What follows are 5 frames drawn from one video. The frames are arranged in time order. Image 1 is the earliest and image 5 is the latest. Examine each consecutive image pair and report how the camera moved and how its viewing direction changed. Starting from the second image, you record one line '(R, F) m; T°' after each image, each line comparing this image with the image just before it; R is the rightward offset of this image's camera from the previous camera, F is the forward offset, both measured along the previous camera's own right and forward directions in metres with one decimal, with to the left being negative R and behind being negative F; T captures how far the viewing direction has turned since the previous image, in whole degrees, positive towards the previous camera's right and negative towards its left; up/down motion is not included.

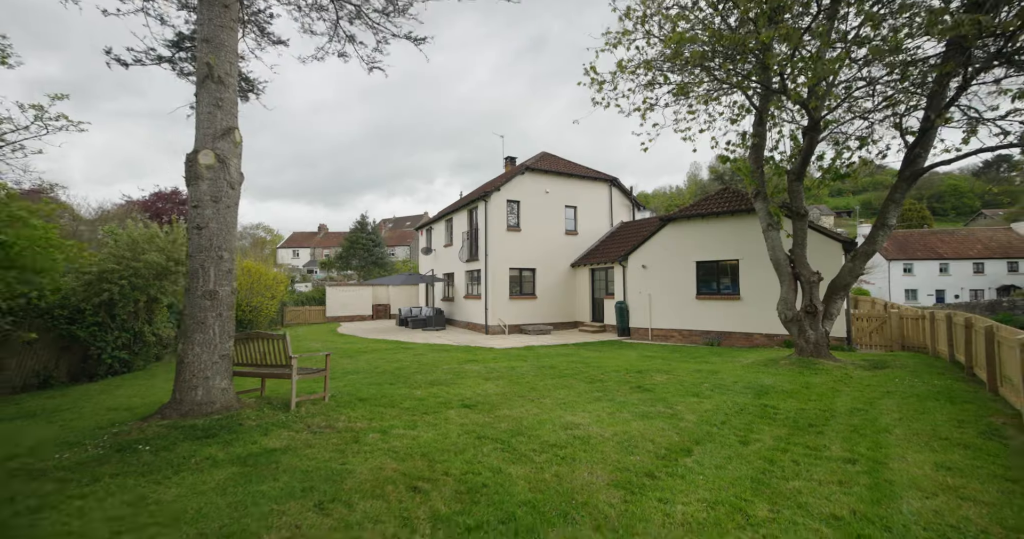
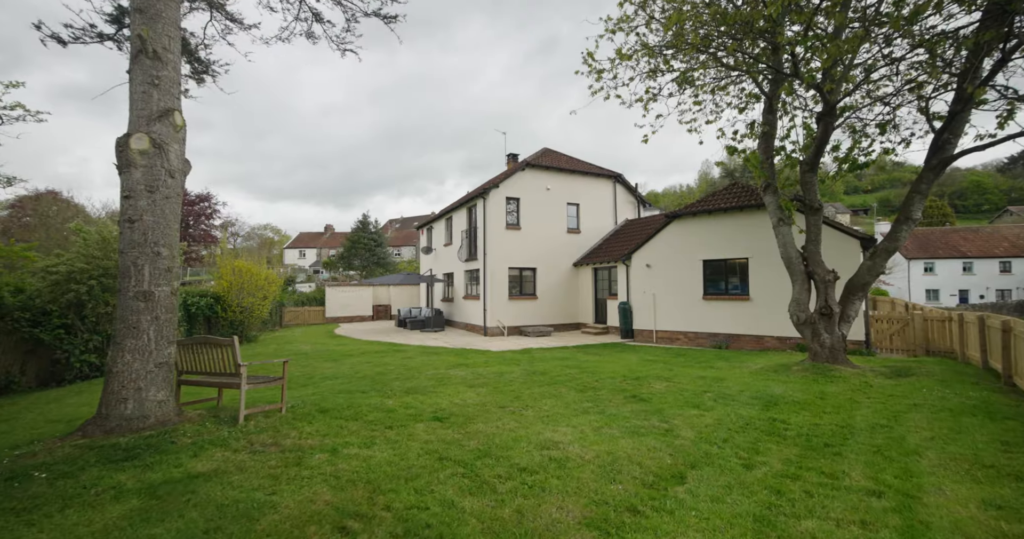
(+0.4, +0.7) m; -1°
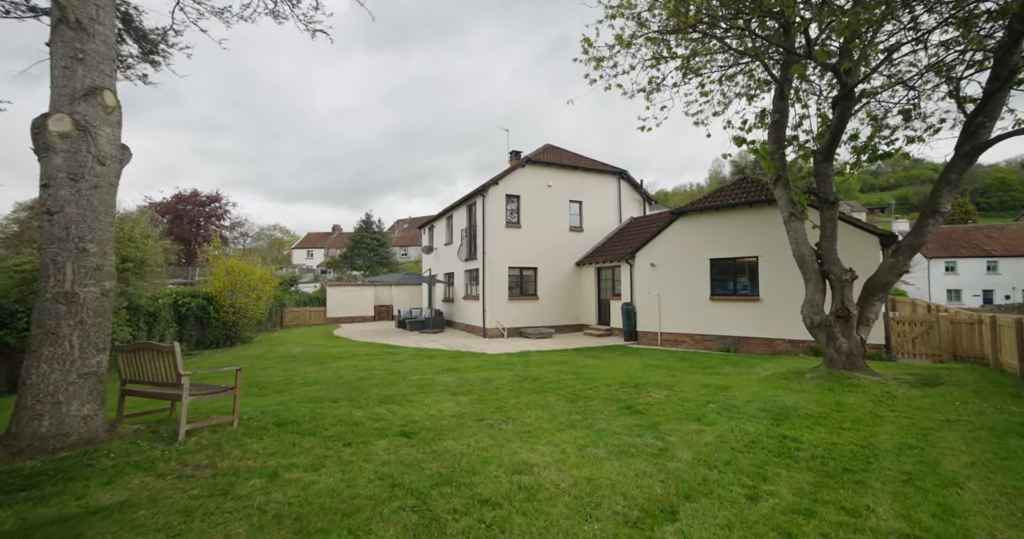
(+0.4, +0.6) m; -1°
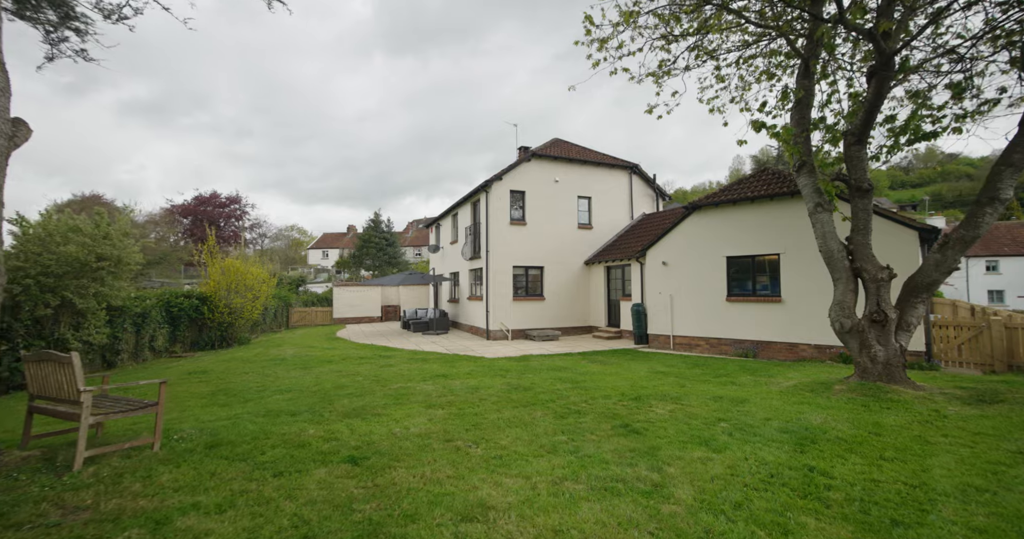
(+0.5, +0.9) m; -2°
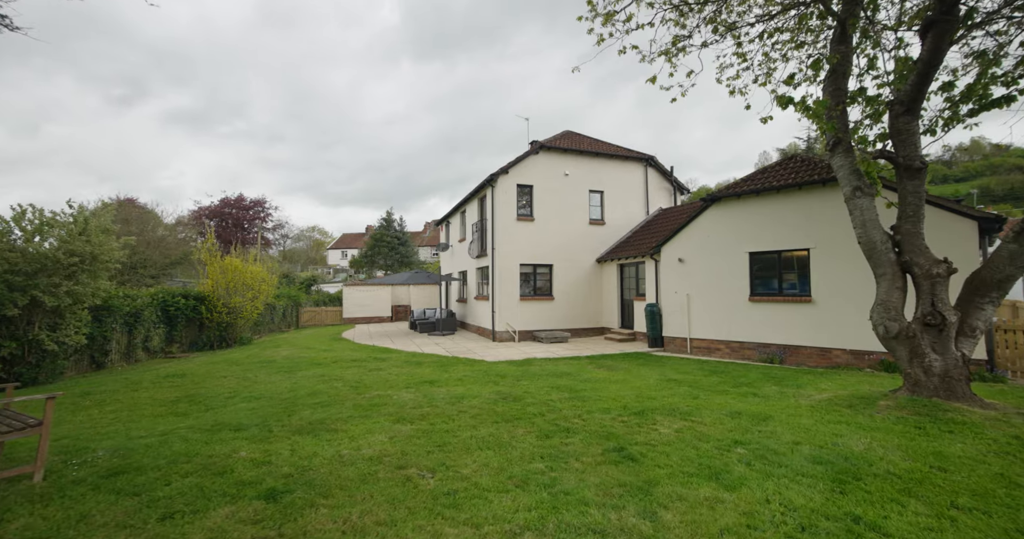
(+0.5, +1.0) m; -3°
